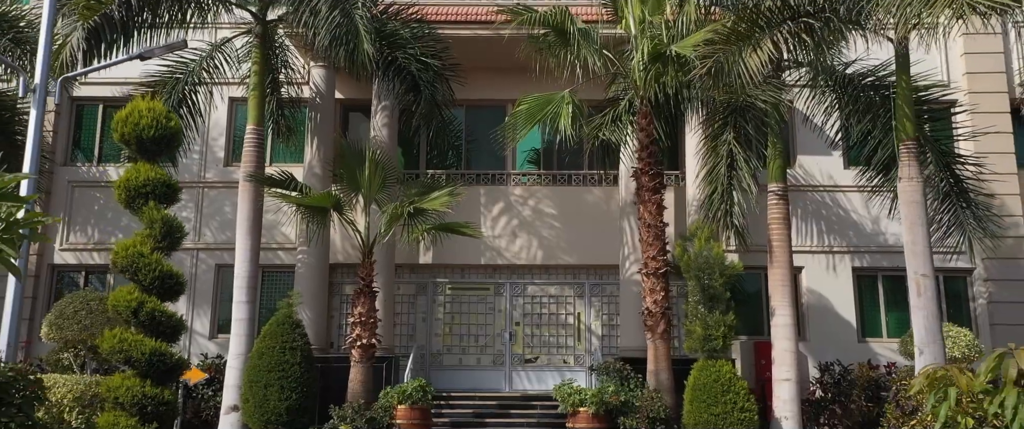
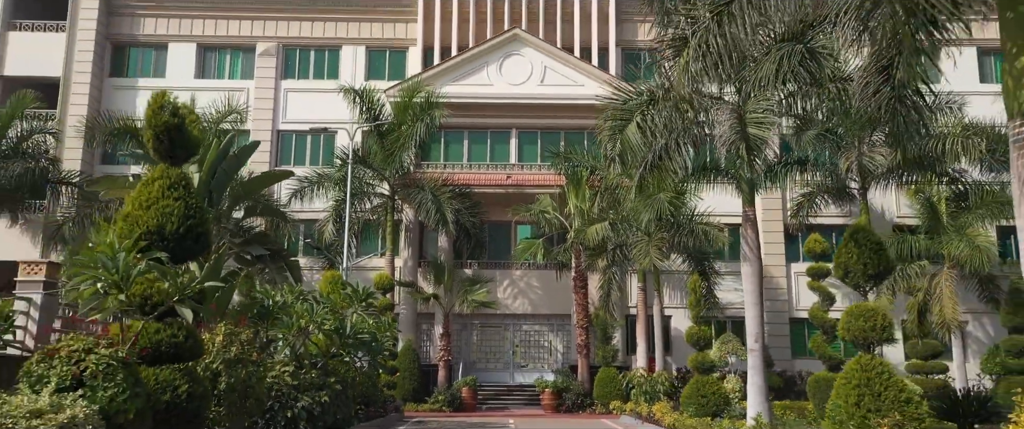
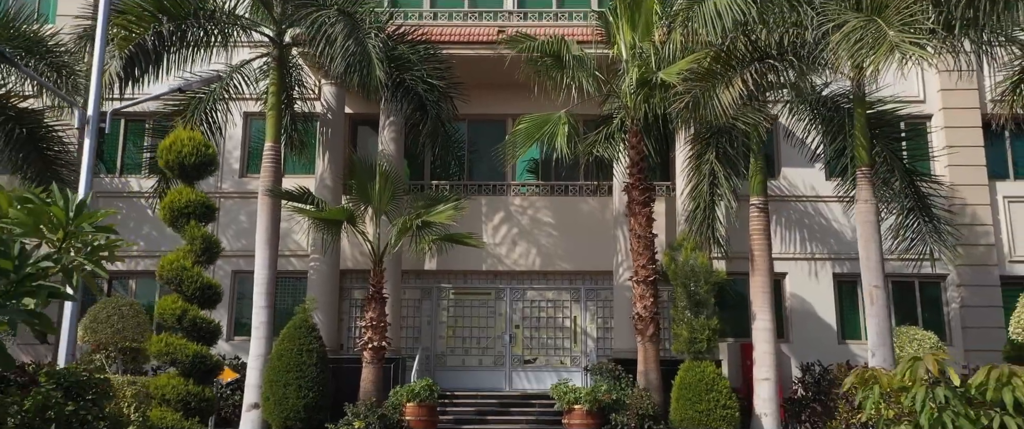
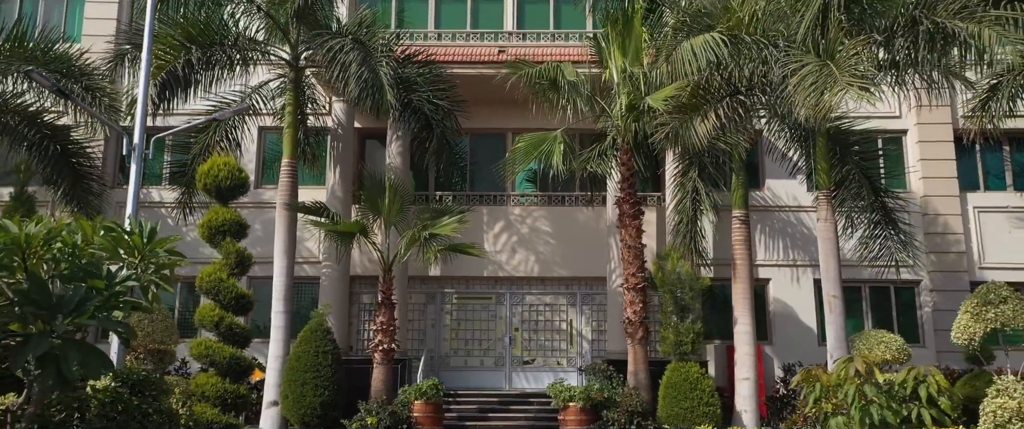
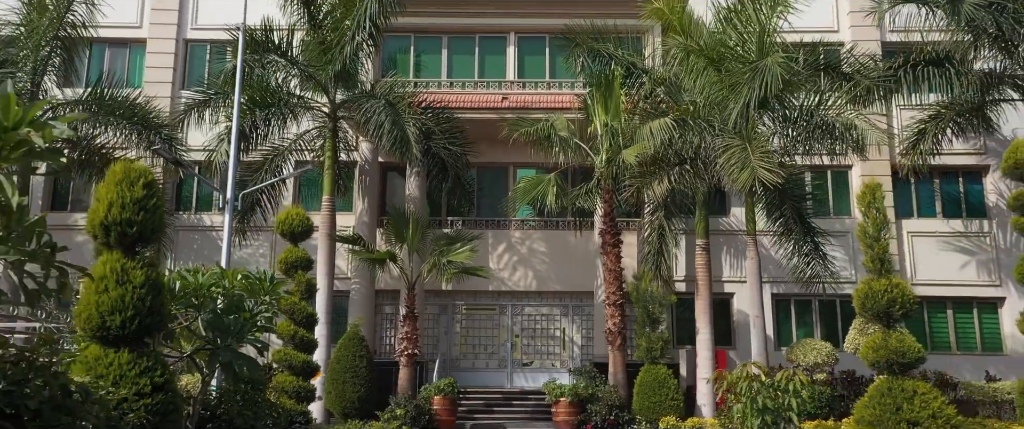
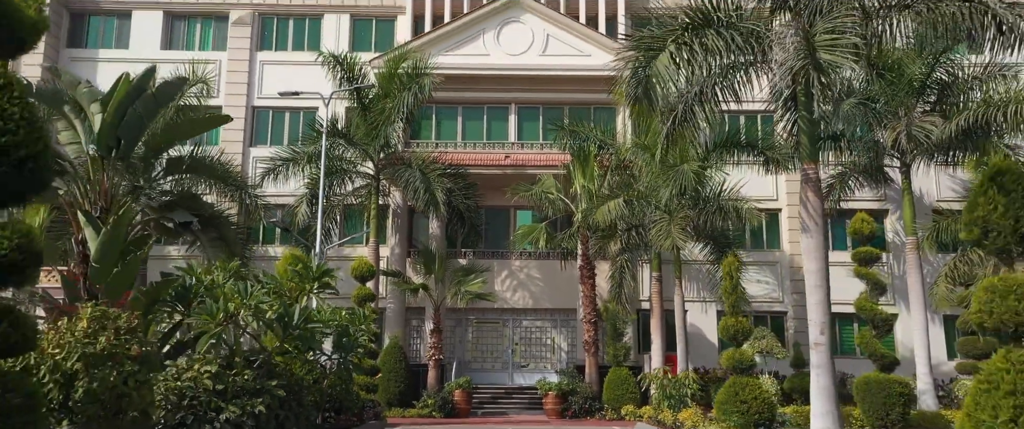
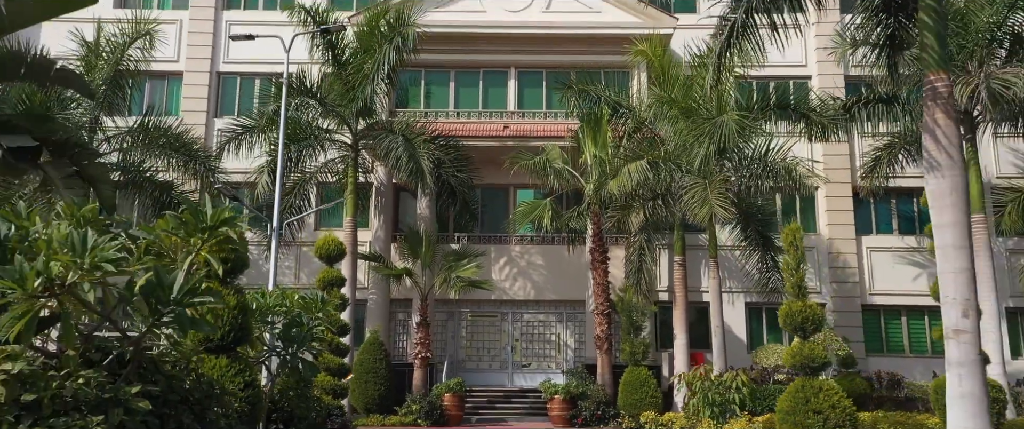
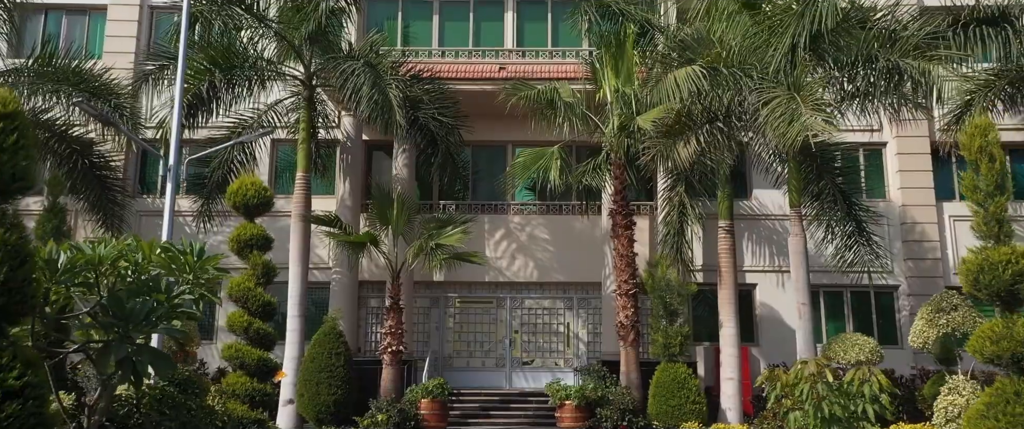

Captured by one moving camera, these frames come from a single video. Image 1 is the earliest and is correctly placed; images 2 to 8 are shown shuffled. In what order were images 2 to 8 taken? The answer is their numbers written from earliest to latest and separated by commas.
3, 4, 8, 5, 7, 6, 2
